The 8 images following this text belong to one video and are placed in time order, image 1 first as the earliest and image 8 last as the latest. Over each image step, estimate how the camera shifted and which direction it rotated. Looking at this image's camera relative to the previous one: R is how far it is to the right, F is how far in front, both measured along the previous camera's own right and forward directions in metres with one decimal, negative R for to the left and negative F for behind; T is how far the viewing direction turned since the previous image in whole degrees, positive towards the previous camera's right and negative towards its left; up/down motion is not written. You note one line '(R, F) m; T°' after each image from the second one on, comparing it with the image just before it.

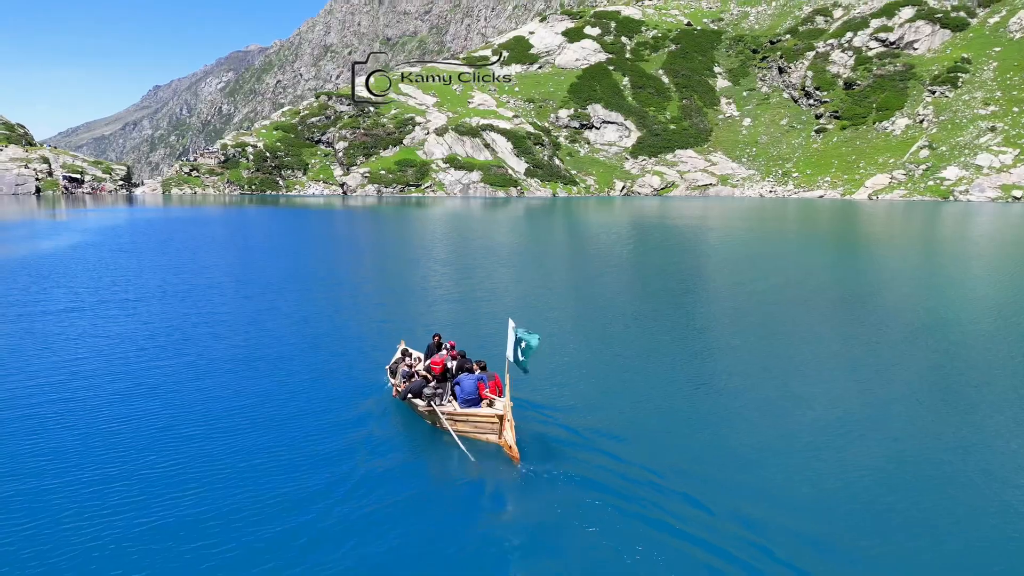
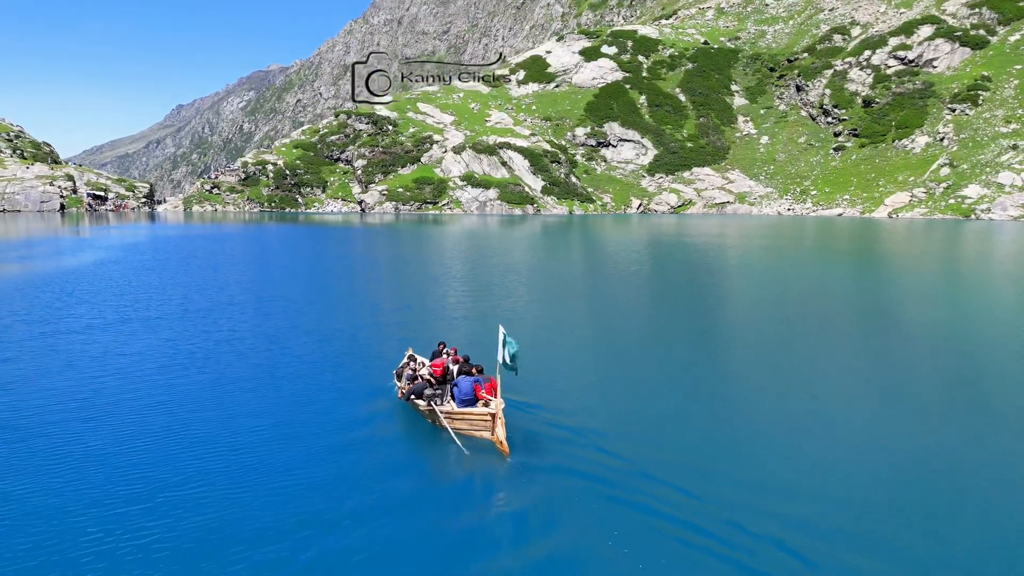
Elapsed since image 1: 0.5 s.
(0.0, -0.9) m; -2°
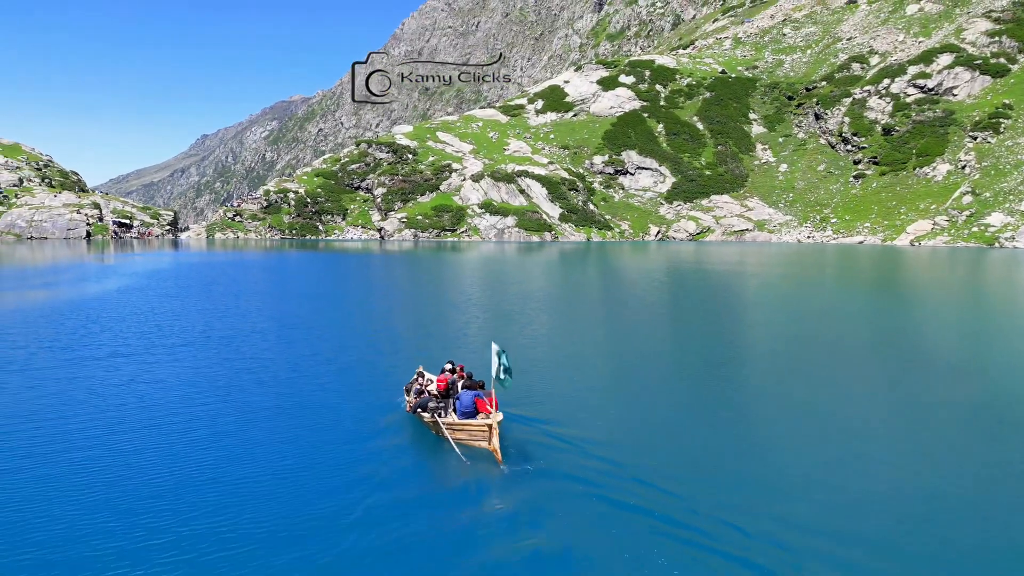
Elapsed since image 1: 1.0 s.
(-0.2, -1.1) m; -2°
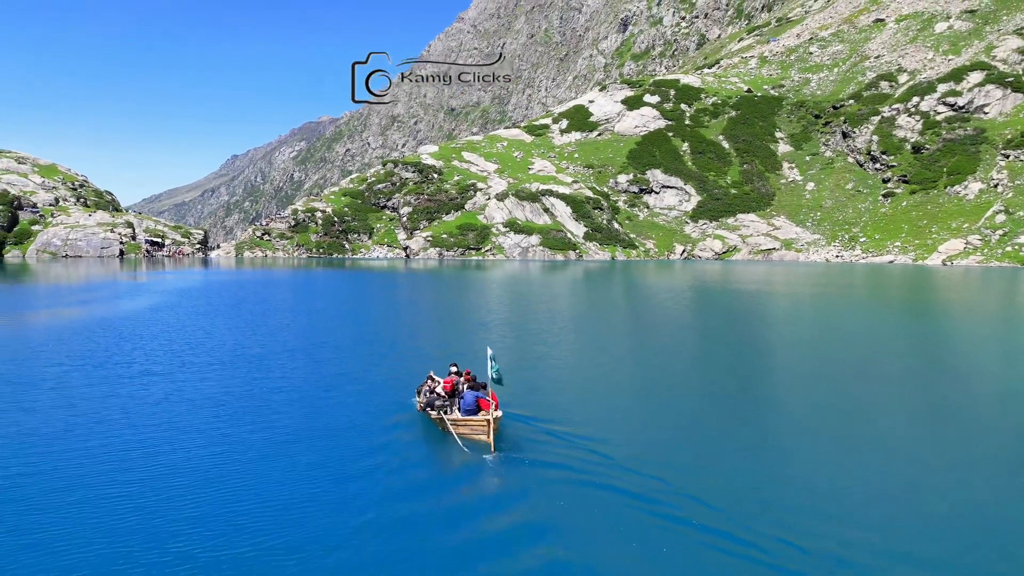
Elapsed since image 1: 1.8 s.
(-0.1, -1.9) m; -2°
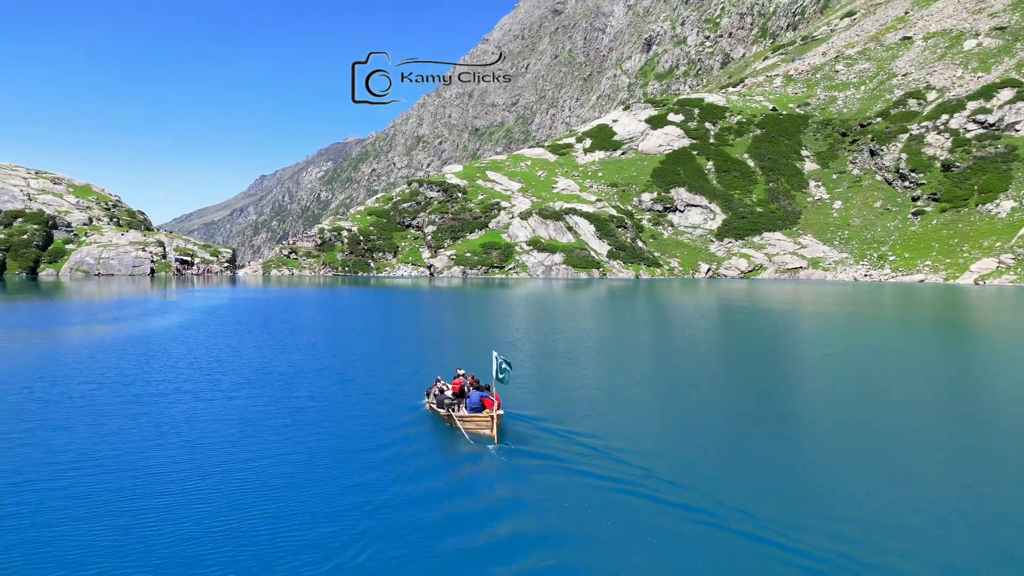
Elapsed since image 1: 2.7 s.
(+0.1, -2.0) m; -2°
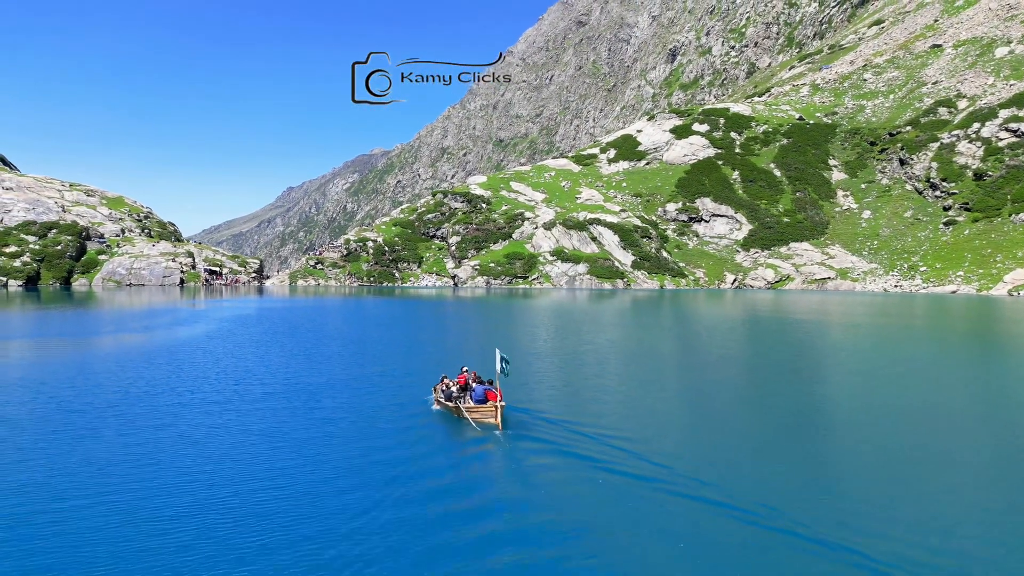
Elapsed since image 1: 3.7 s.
(-0.2, -2.7) m; -2°
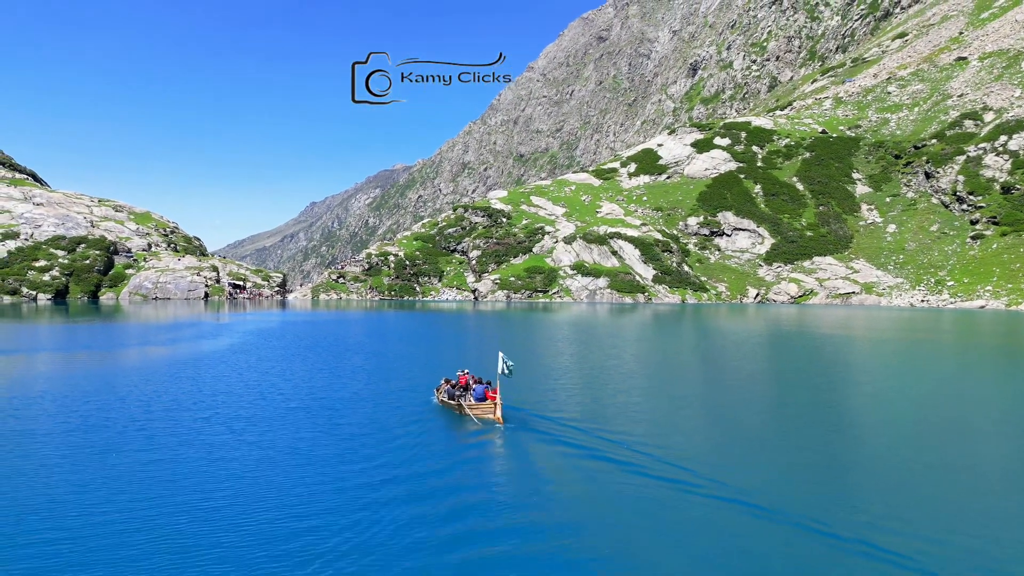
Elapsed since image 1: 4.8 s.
(0.0, -2.2) m; -2°
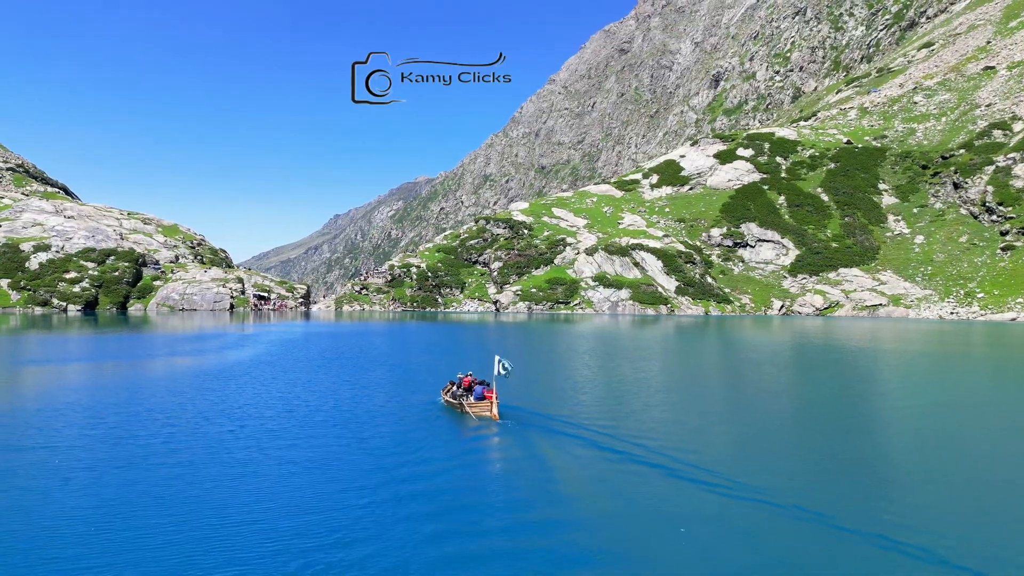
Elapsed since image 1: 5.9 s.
(-0.3, -3.2) m; -2°
